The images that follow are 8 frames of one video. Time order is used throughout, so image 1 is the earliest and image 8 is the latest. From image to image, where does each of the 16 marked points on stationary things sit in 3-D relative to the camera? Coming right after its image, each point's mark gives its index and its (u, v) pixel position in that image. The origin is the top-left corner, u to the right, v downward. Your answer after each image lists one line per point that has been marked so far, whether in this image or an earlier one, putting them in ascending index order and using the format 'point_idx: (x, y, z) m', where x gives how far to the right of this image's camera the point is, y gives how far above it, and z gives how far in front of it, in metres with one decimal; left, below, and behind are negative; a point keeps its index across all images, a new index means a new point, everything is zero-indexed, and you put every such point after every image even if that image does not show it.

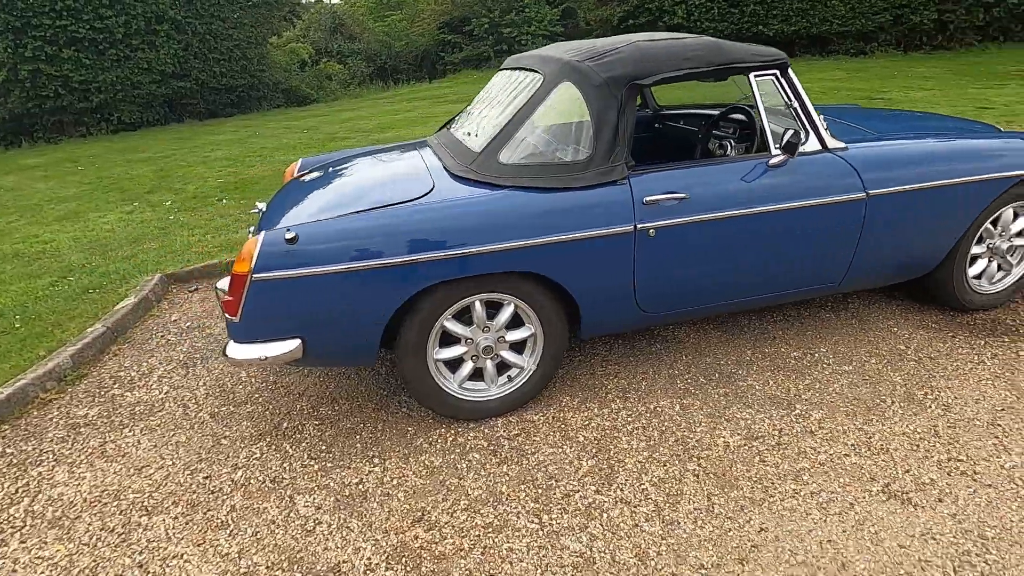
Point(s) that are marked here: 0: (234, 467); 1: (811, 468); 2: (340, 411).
0: (-1.3, -0.9, +2.6) m
1: (+1.3, -0.8, +2.3) m
2: (-0.9, -0.7, +2.9) m
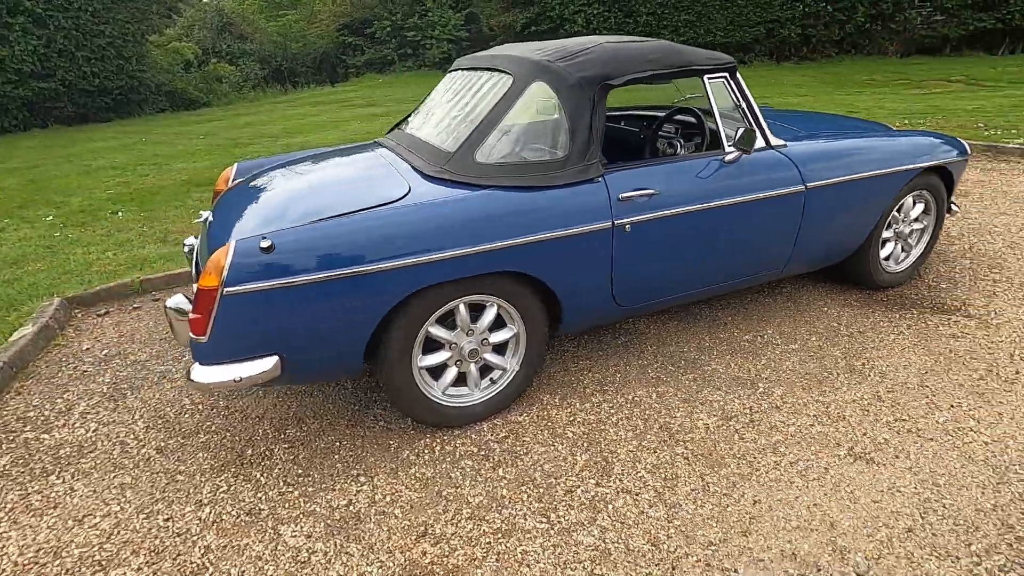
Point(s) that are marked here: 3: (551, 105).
0: (-1.3, -0.9, +2.4) m
1: (+1.3, -0.7, +2.5) m
2: (-1.0, -0.7, +2.7) m
3: (+0.2, +0.9, +2.5) m
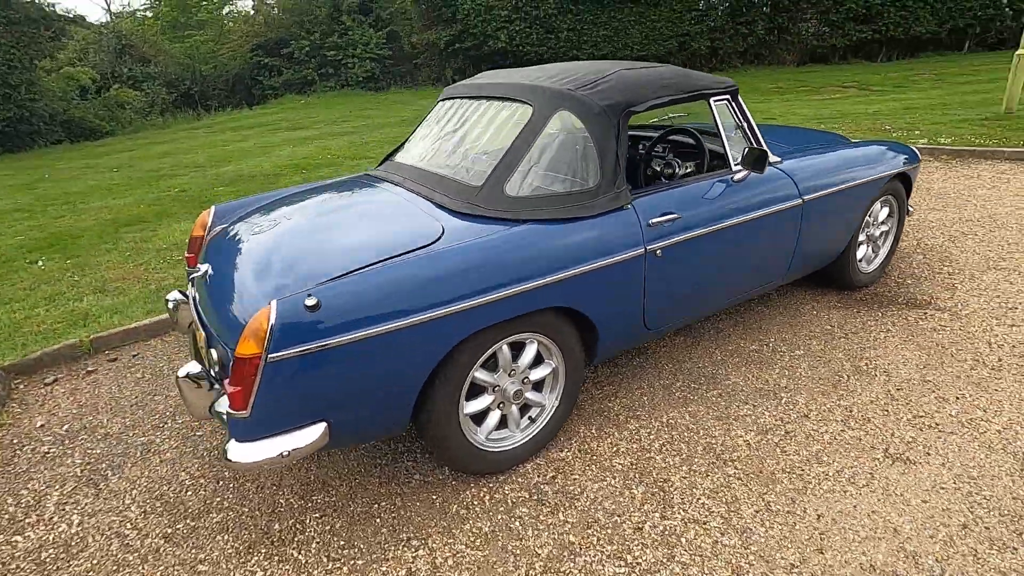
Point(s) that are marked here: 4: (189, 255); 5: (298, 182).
0: (-1.0, -1.2, +2.1) m
1: (+1.5, -0.8, +2.6) m
2: (-0.8, -1.0, +2.5) m
3: (+0.3, +0.7, +2.5) m
4: (-1.9, +0.2, +3.2) m
5: (-3.7, +1.8, +9.3) m
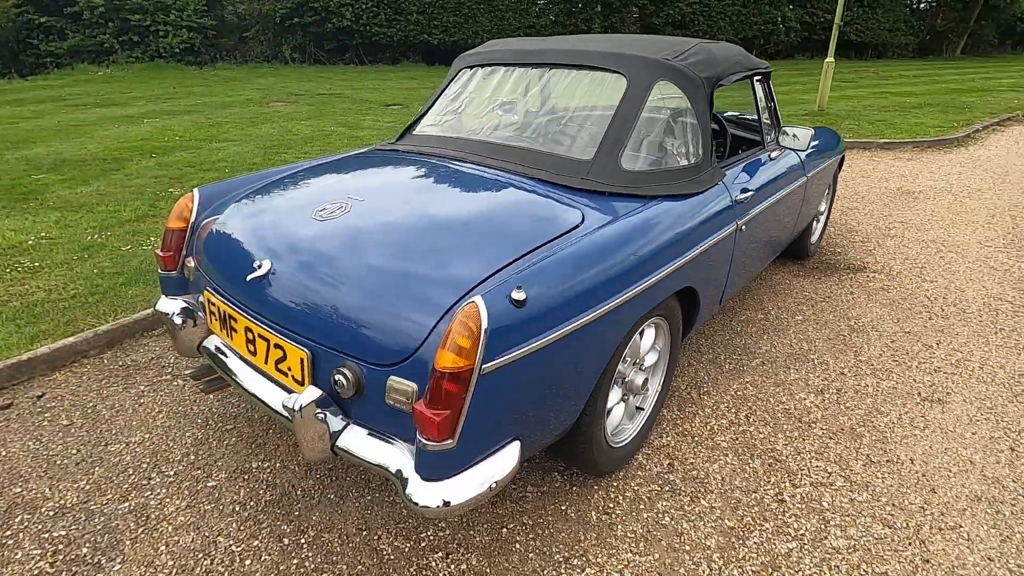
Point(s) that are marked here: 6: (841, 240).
0: (-0.3, -1.2, +1.7) m
1: (+1.9, -0.6, +2.9) m
2: (-0.2, -0.9, +2.1) m
3: (+0.8, +0.8, +2.4) m
4: (-1.6, +0.2, +2.4) m
5: (-5.2, +1.7, +7.7) m
6: (+3.1, +0.4, +5.0) m
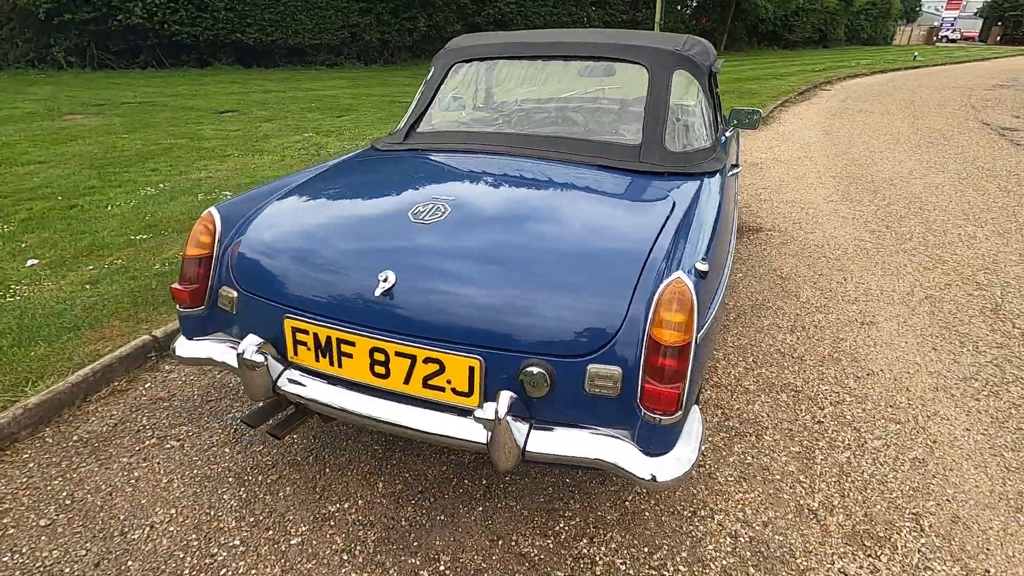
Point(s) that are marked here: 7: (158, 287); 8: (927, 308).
0: (+0.4, -1.1, +1.7) m
1: (+2.1, -0.3, +3.5) m
2: (+0.3, -0.9, +2.2) m
3: (+0.9, +1.0, +2.7) m
4: (-1.2, 0.0, +2.0) m
5: (-6.4, +1.0, +6.0) m
6: (+2.4, +0.9, +5.9) m
7: (-2.5, 0.0, +3.8) m
8: (+2.9, -0.1, +3.8) m
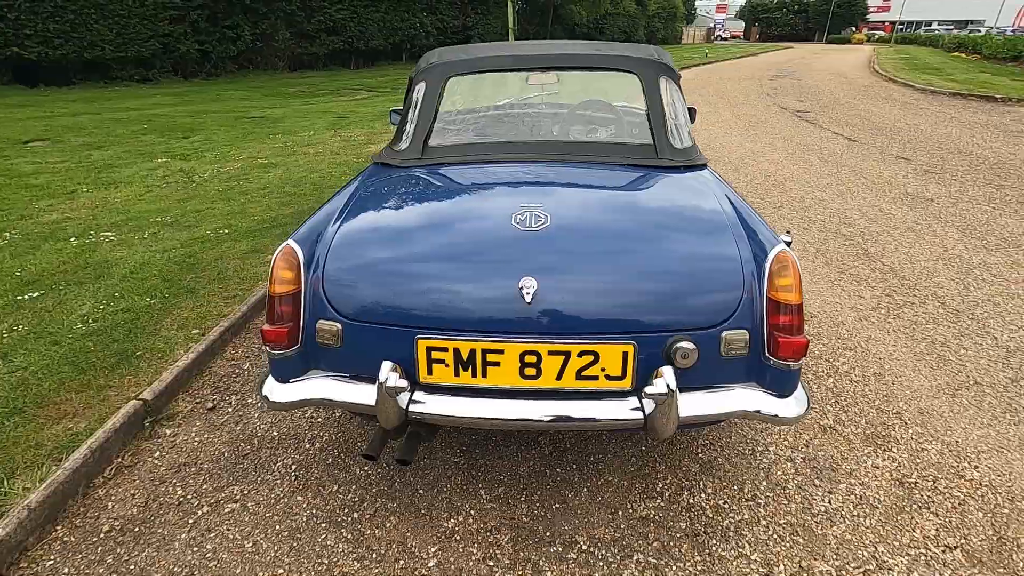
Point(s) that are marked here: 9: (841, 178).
0: (+0.9, -1.0, +2.0) m
1: (+2.0, 0.0, +4.2) m
2: (+0.7, -0.8, +2.4) m
3: (+0.9, +1.1, +3.0) m
4: (-0.8, -0.1, +1.9) m
5: (-6.9, 0.0, +4.4) m
6: (+1.5, +1.1, +6.5) m
7: (-2.6, -0.4, +3.3) m
8: (+2.7, +0.2, +4.7) m
9: (+4.5, +1.5, +7.3) m
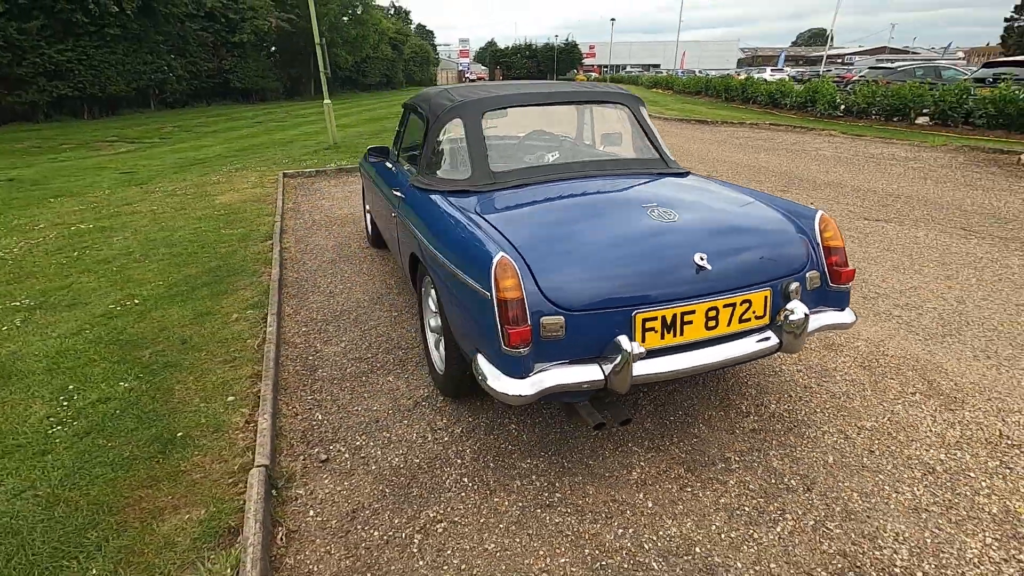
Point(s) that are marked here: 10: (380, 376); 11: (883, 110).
0: (+1.7, -0.8, +2.9) m
1: (+1.7, +0.2, +5.3) m
2: (+1.3, -0.7, +3.2) m
3: (+0.9, +1.2, +3.9) m
4: (0.0, -0.2, +2.1) m
5: (-6.5, -1.2, +2.1) m
6: (+0.2, +1.0, +7.4) m
7: (-2.0, -0.8, +2.8) m
8: (+2.1, +0.5, +6.1) m
9: (+2.6, +1.8, +9.2) m
10: (-0.8, -0.6, +3.4) m
11: (+12.0, +5.8, +17.5) m
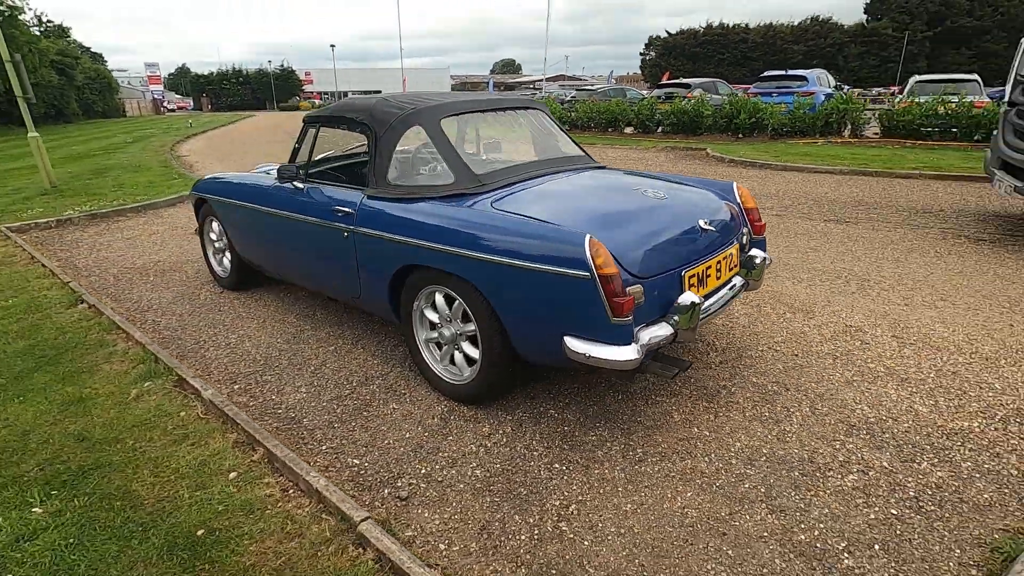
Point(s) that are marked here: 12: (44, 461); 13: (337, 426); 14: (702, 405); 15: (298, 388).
0: (+1.8, -0.4, +3.8) m
1: (+0.6, +0.3, +5.9) m
2: (+1.3, -0.4, +3.9) m
3: (+0.3, +1.3, +4.3) m
4: (+0.5, -0.1, +2.3) m
5: (-5.1, -2.2, -0.5) m
6: (-1.8, +0.7, +7.1) m
7: (-1.5, -1.1, +2.0) m
8: (+0.6, +0.6, +6.8) m
9: (-0.6, +1.7, +9.8) m
10: (-0.8, -0.7, +3.1) m
11: (+3.5, +6.6, +21.4) m
12: (-2.3, -0.9, +2.7) m
13: (-1.0, -0.8, +3.0) m
14: (+1.1, -0.7, +3.1) m
15: (-1.3, -0.6, +3.4) m
